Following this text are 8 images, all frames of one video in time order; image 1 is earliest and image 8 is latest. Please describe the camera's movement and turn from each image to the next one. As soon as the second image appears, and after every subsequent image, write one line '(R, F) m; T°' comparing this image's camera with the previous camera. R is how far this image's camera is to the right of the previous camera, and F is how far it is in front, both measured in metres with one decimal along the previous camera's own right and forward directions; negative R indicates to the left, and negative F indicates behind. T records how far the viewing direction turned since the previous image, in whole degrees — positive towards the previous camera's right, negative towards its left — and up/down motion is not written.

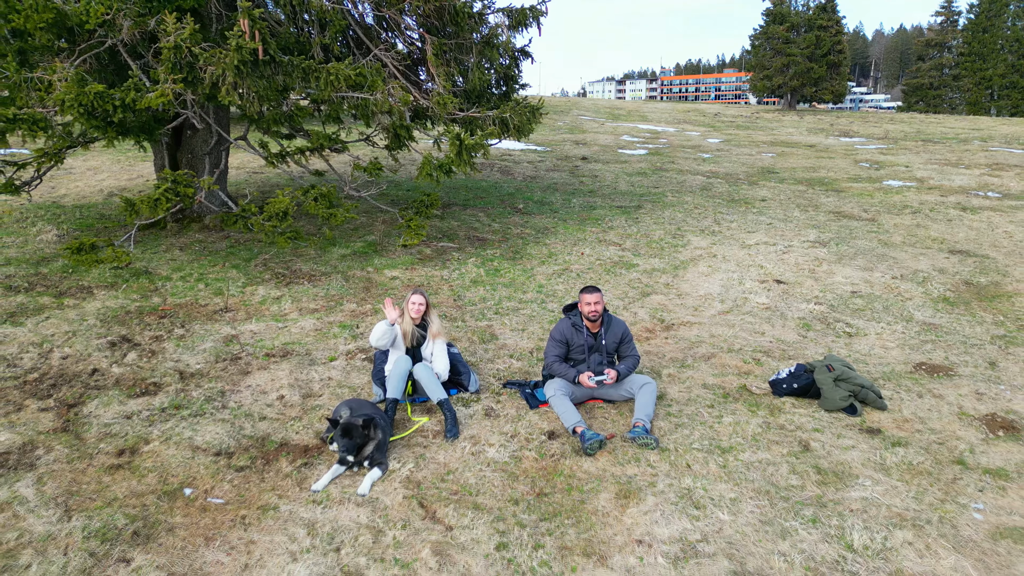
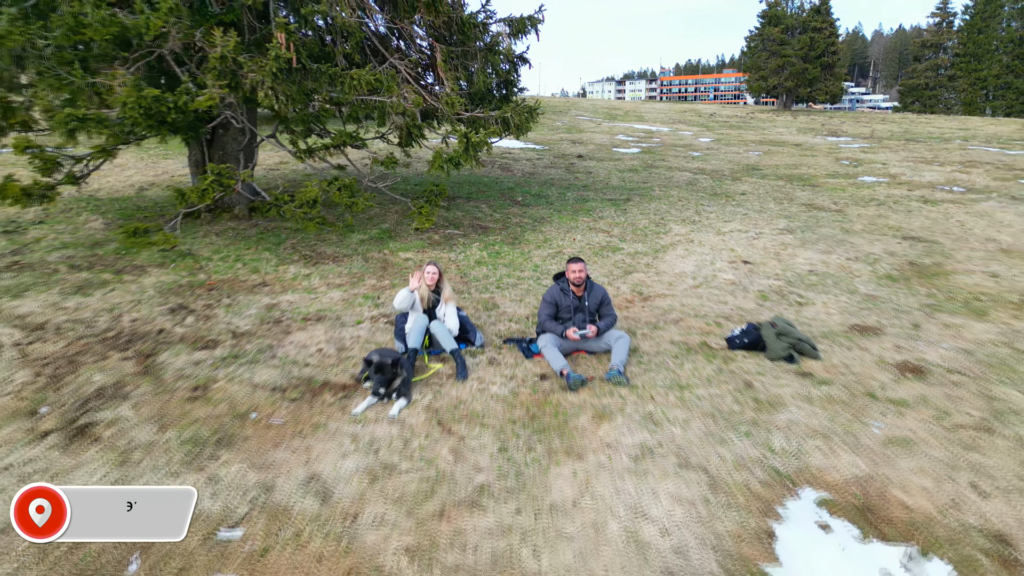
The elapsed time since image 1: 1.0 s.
(0.0, -0.4) m; 0°
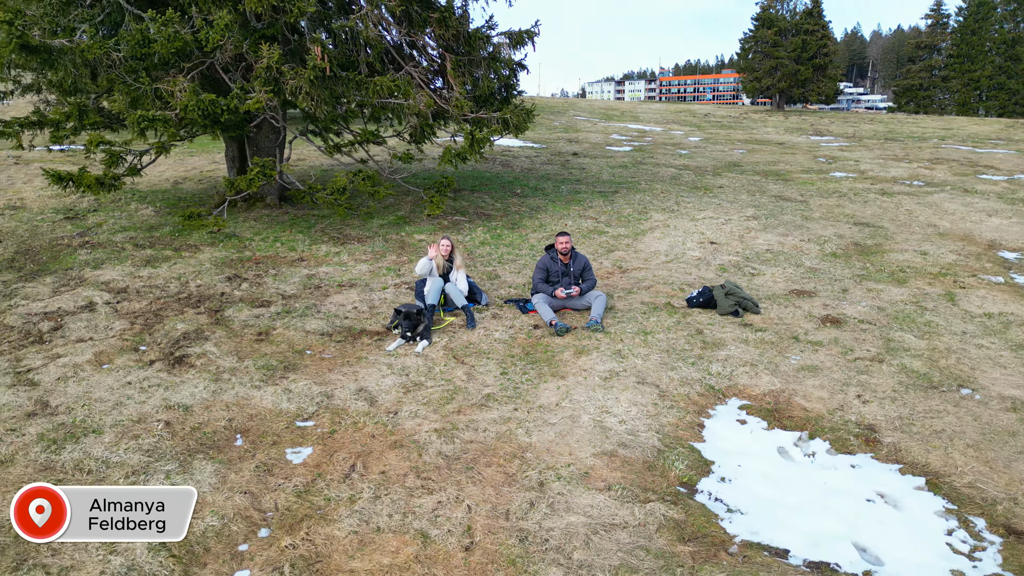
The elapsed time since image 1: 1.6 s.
(0.0, -0.6) m; 0°
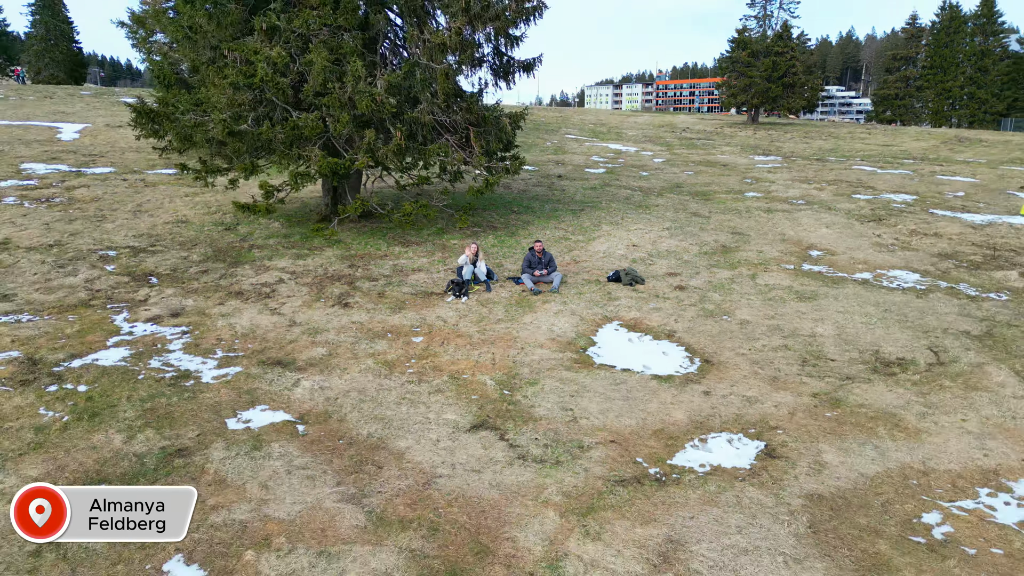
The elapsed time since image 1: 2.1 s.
(0.0, -2.6) m; 0°
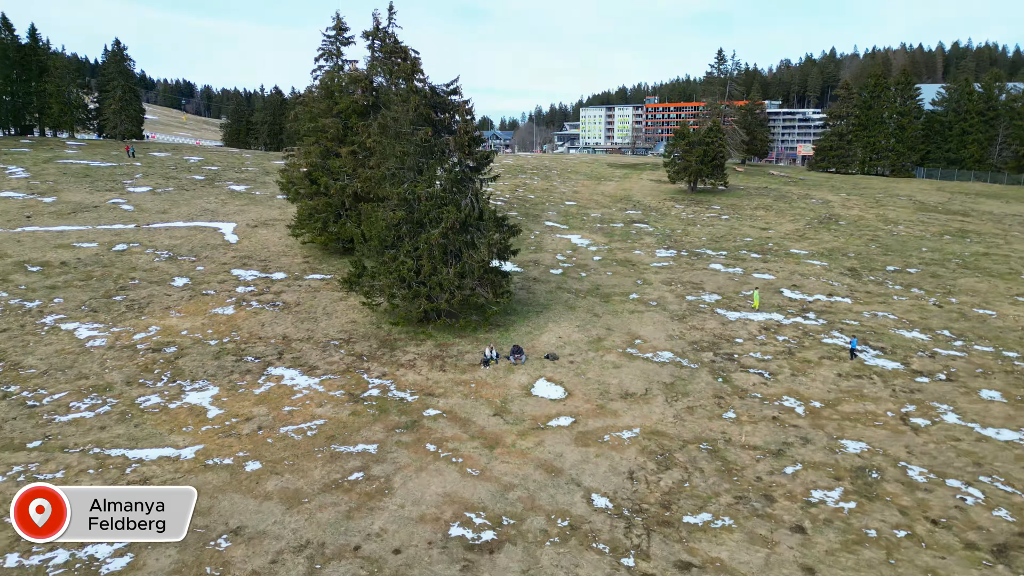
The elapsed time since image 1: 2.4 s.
(+0.1, -8.7) m; 0°
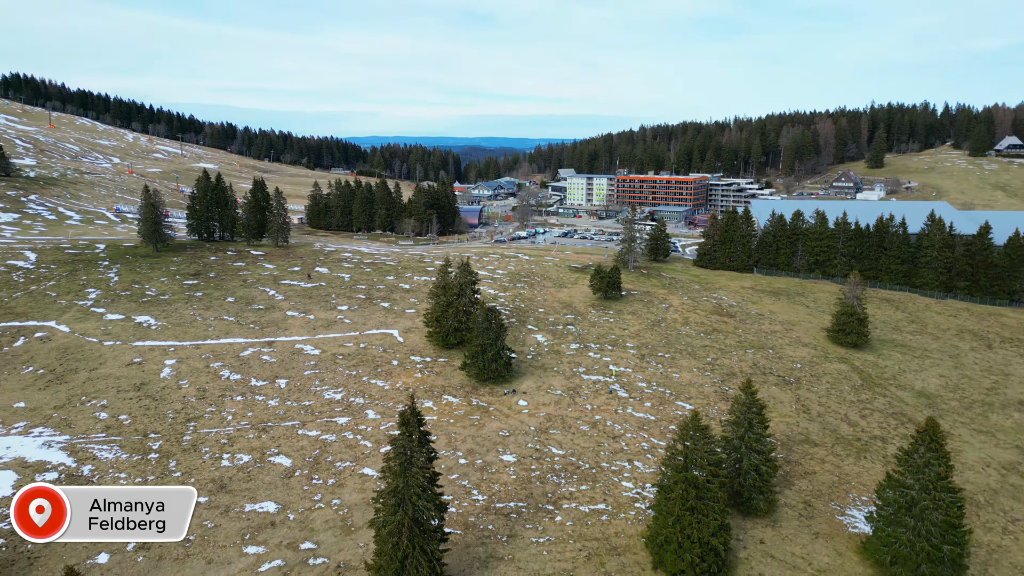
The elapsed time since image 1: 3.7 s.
(0.0, -34.4) m; 0°
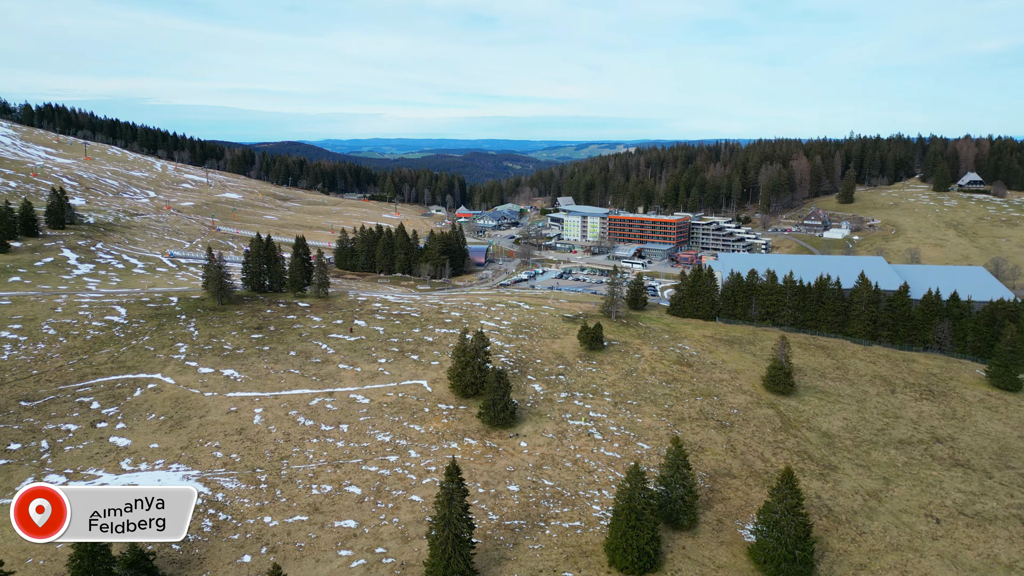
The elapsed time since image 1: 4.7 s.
(-0.2, -17.0) m; 0°
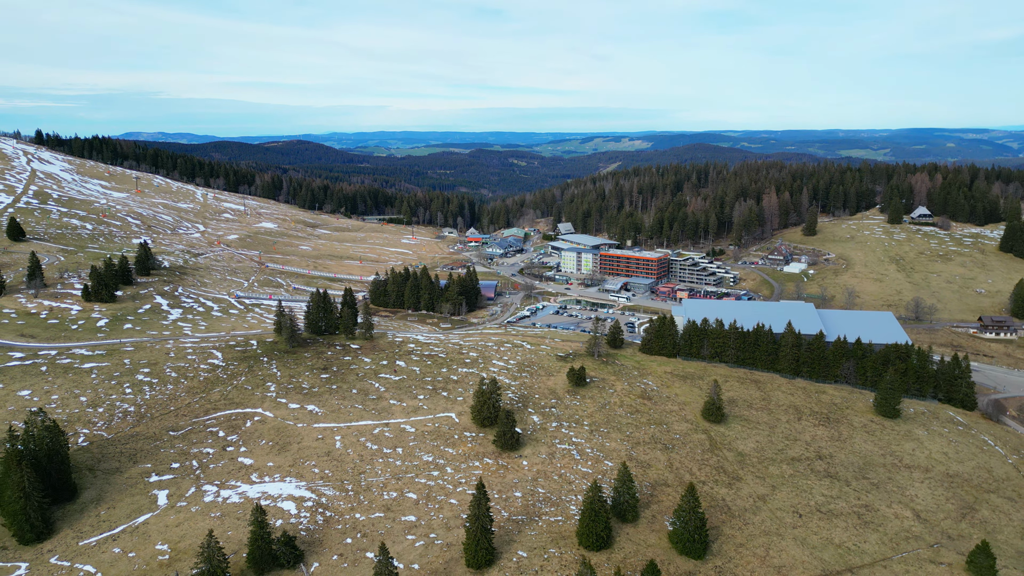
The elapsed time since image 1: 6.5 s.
(+0.2, -28.3) m; 0°
